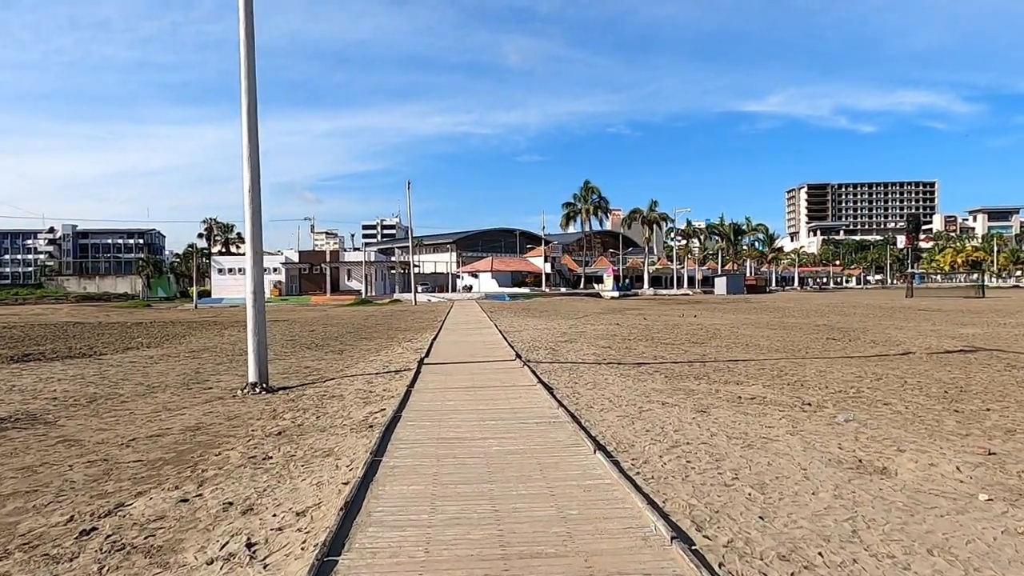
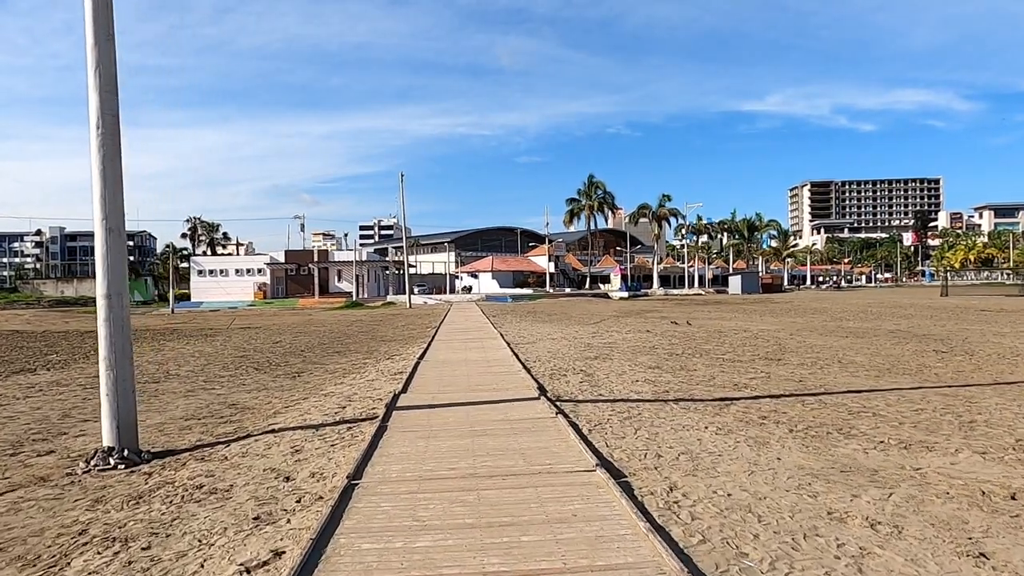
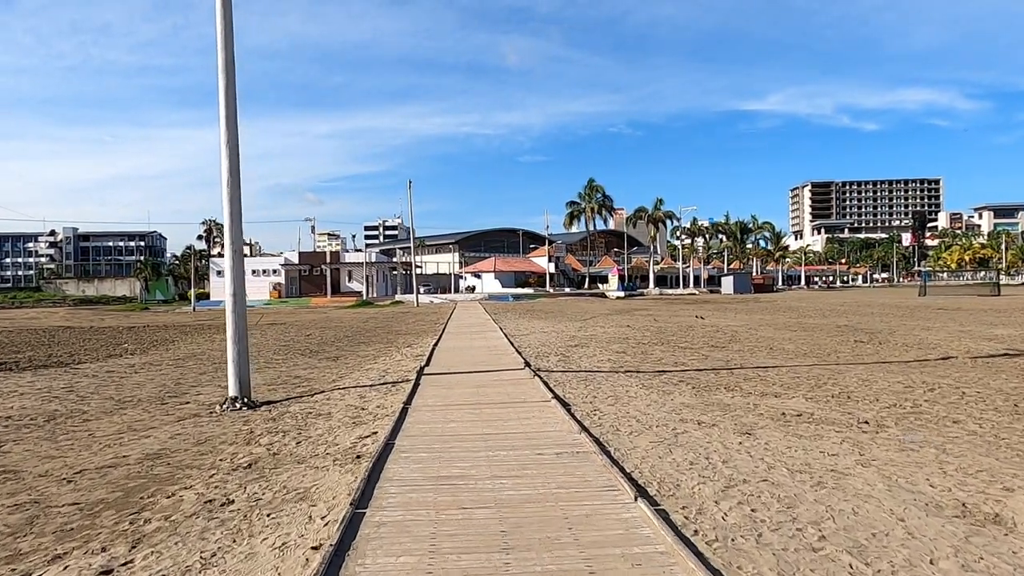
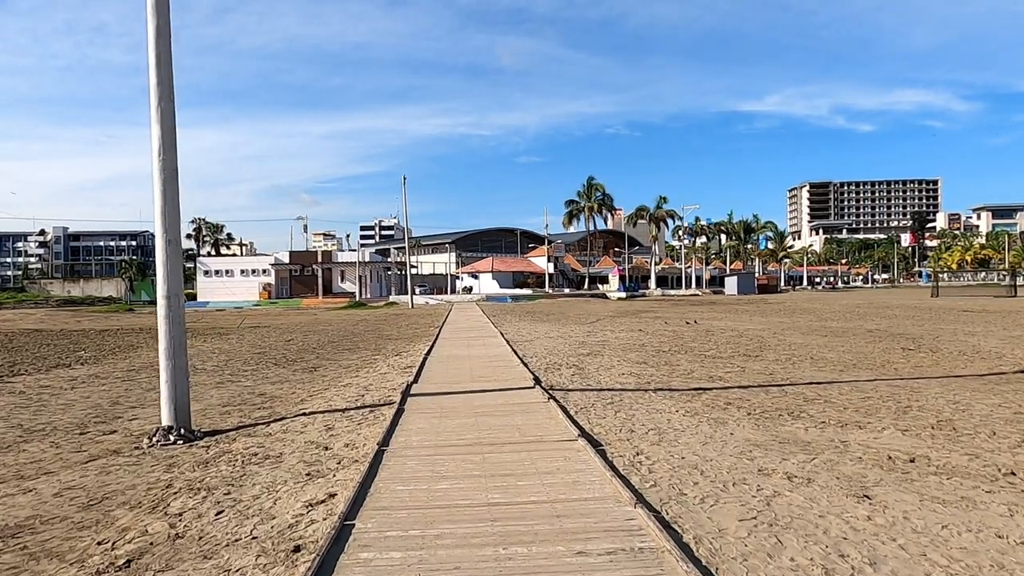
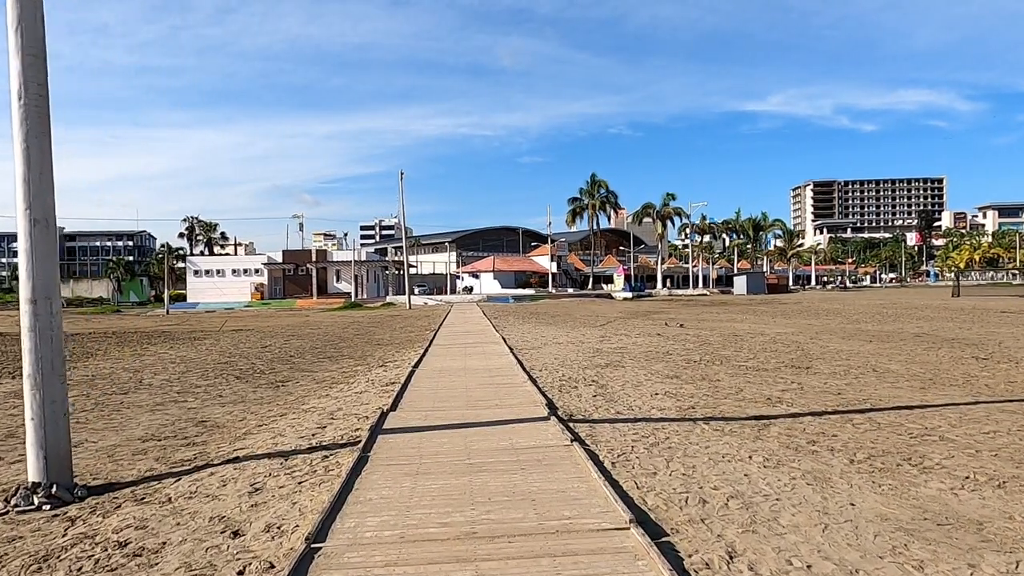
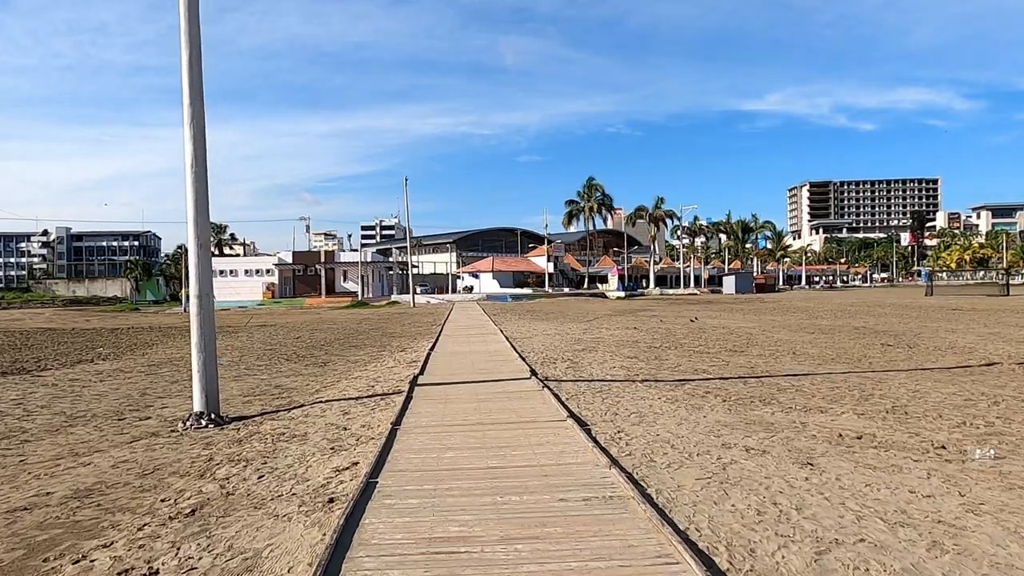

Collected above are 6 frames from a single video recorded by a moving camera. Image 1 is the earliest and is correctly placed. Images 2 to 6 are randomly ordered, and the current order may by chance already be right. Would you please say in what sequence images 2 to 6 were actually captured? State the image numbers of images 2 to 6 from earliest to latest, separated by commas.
3, 6, 4, 2, 5
